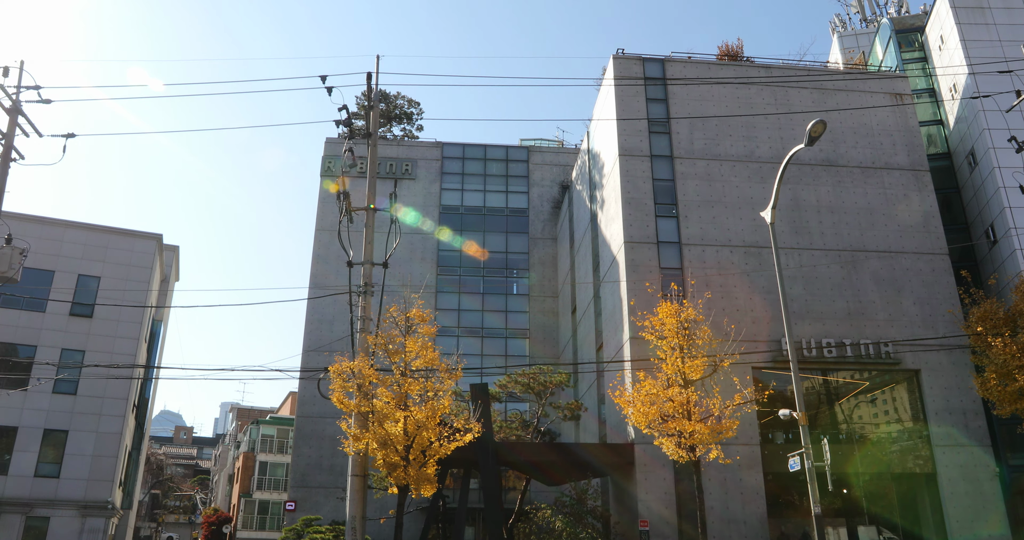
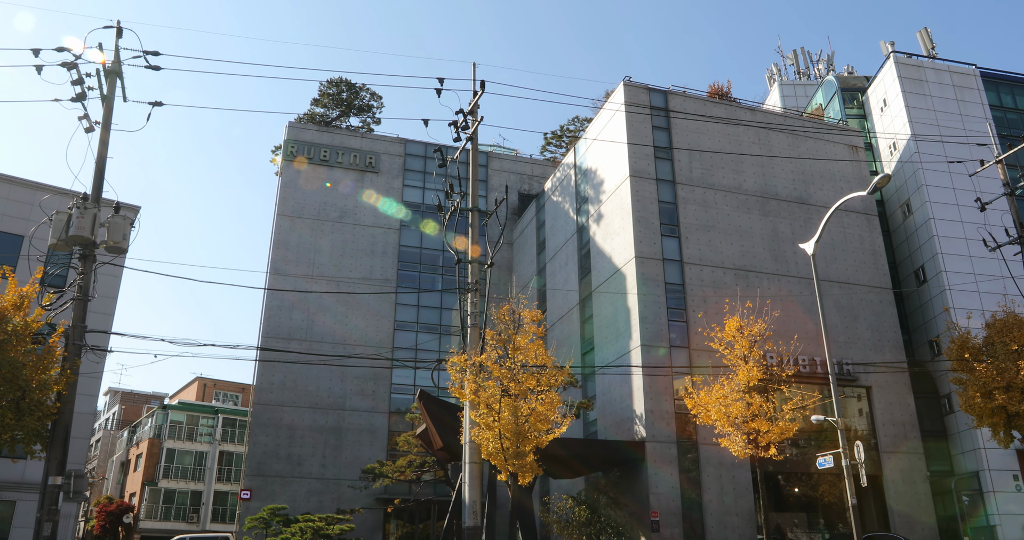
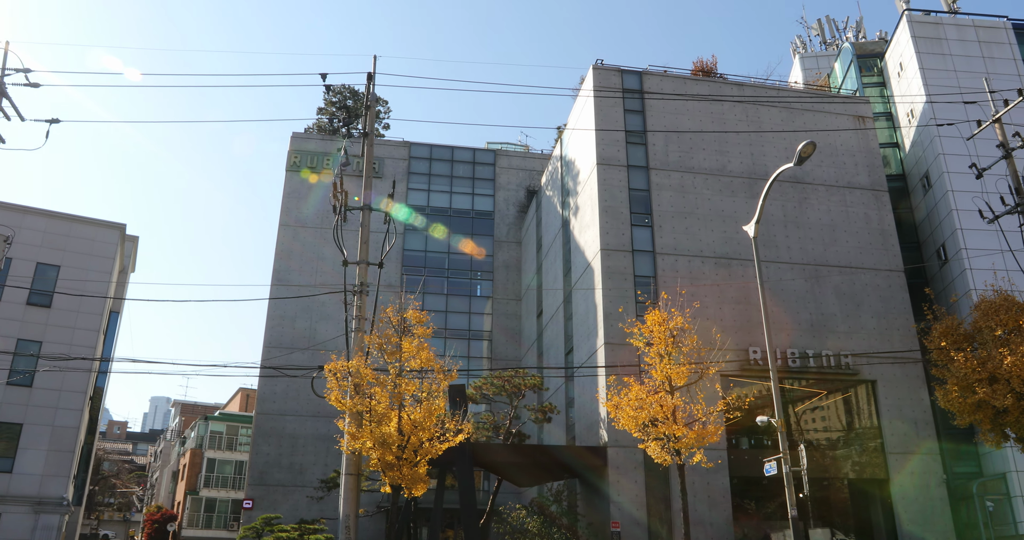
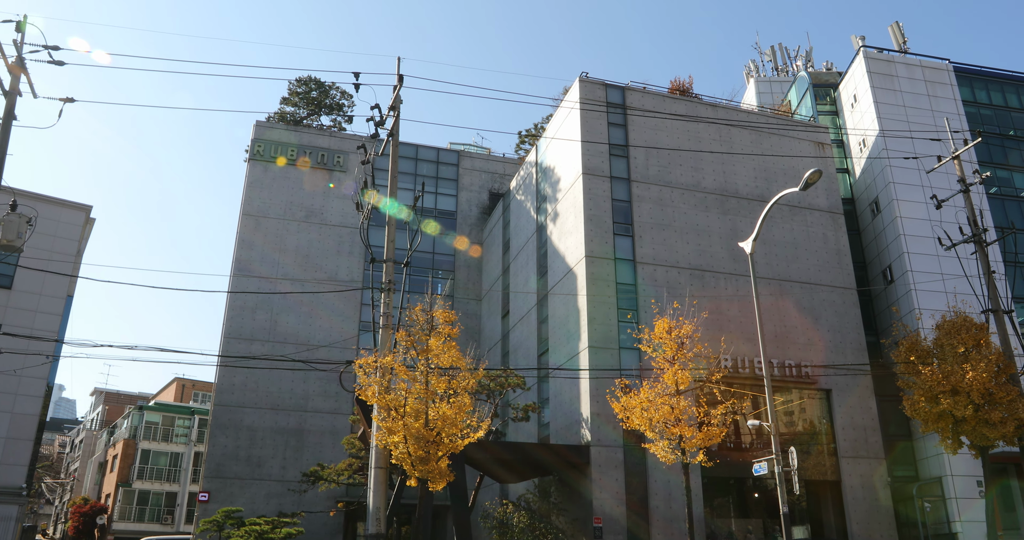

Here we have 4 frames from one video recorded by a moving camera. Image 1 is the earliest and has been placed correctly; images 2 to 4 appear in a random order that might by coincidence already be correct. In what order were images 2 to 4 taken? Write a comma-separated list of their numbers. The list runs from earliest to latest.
3, 4, 2
